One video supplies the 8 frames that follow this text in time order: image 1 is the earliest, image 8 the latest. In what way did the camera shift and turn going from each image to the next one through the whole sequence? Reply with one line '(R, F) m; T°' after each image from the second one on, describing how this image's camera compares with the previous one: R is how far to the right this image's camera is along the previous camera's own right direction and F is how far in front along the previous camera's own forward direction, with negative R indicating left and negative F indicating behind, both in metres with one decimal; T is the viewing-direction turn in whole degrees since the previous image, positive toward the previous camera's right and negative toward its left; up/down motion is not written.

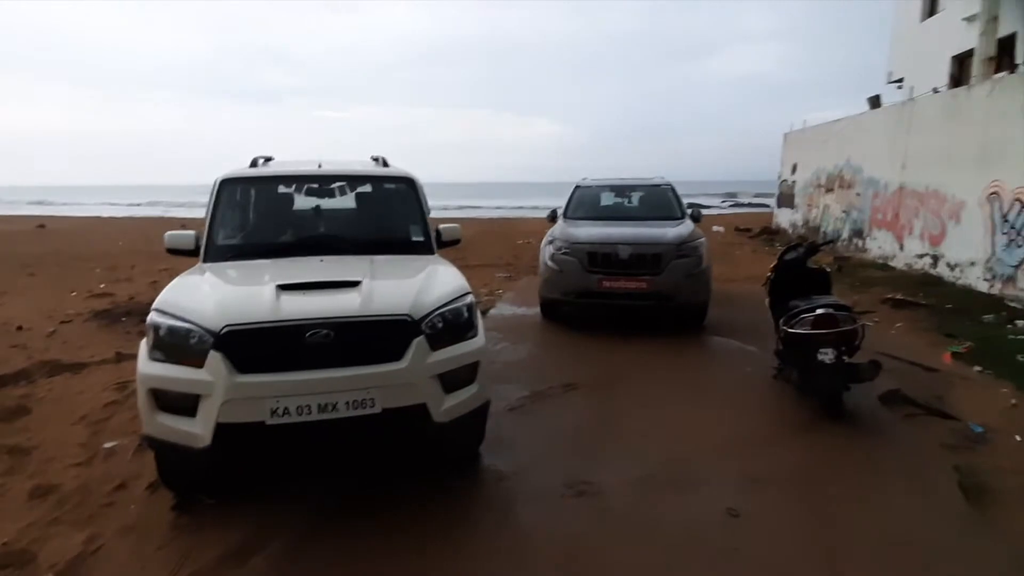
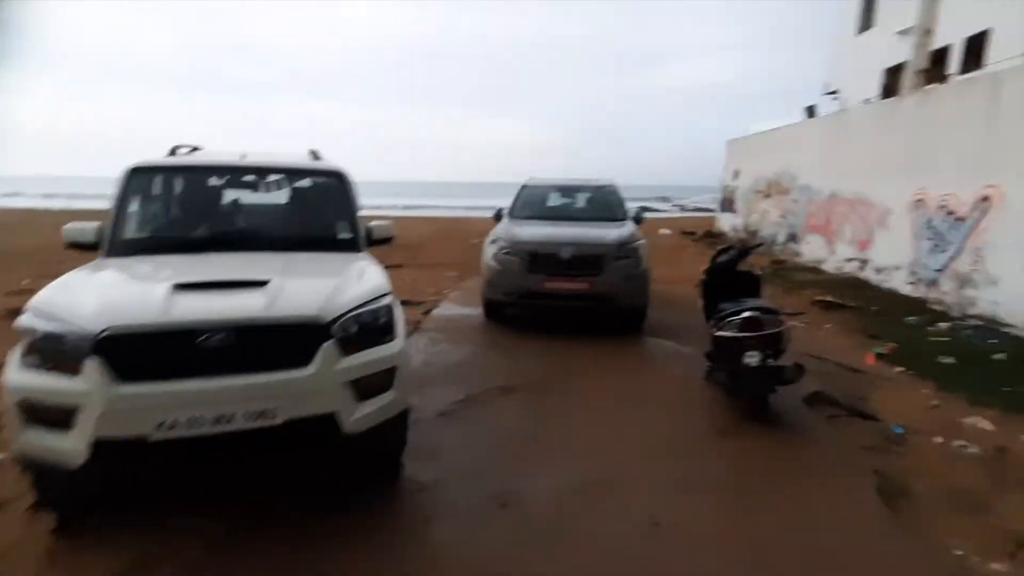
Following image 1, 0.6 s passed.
(+0.2, +0.2) m; +5°
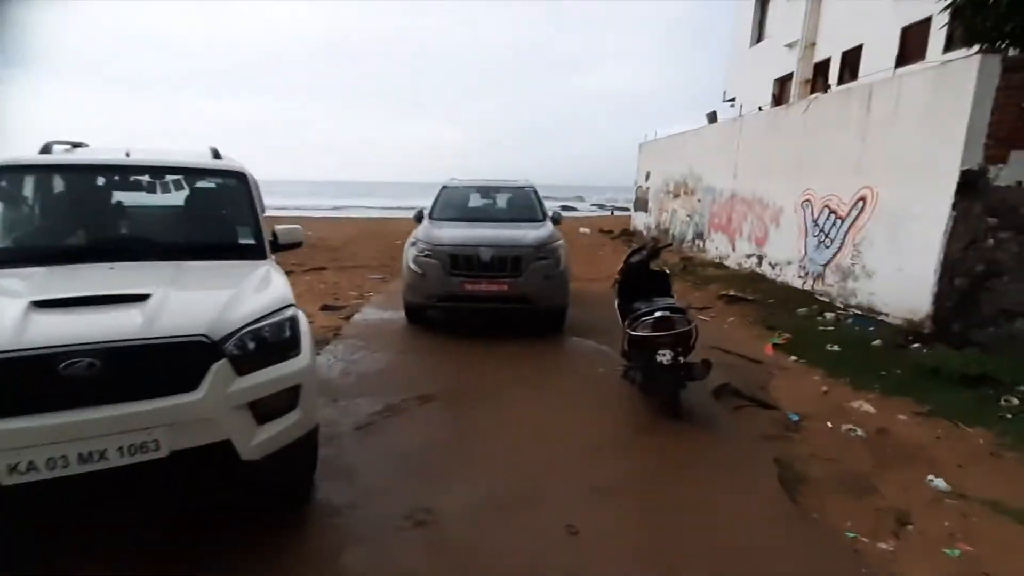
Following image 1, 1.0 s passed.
(+0.1, +0.1) m; +8°
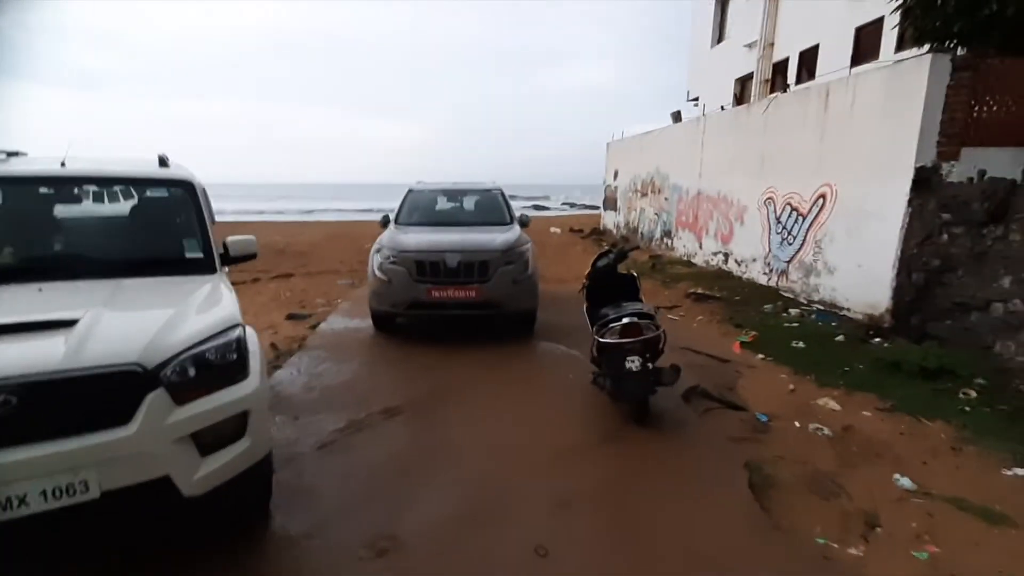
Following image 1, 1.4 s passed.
(+0.1, +0.1) m; +3°
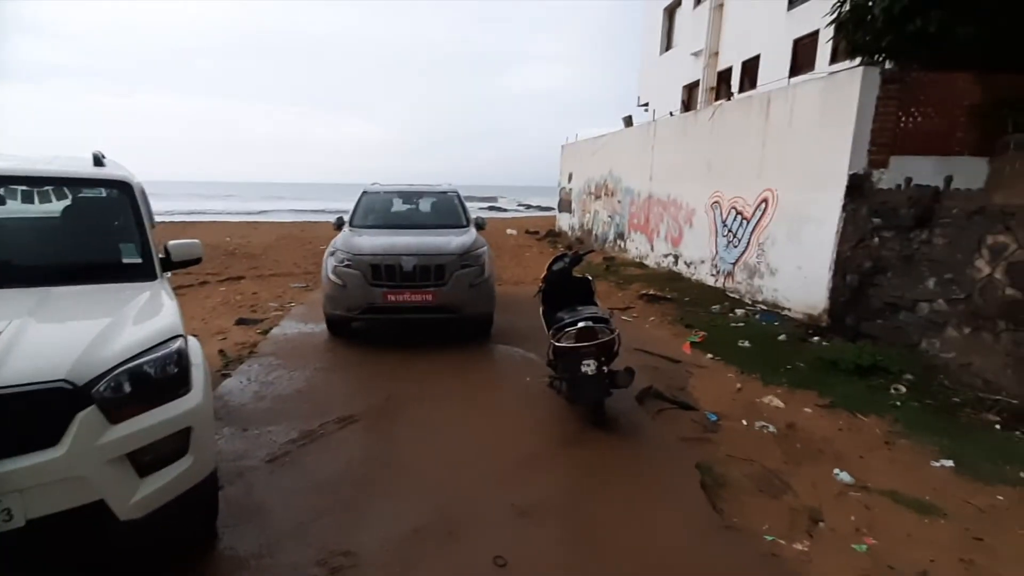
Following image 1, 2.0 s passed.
(0.0, 0.0) m; +5°
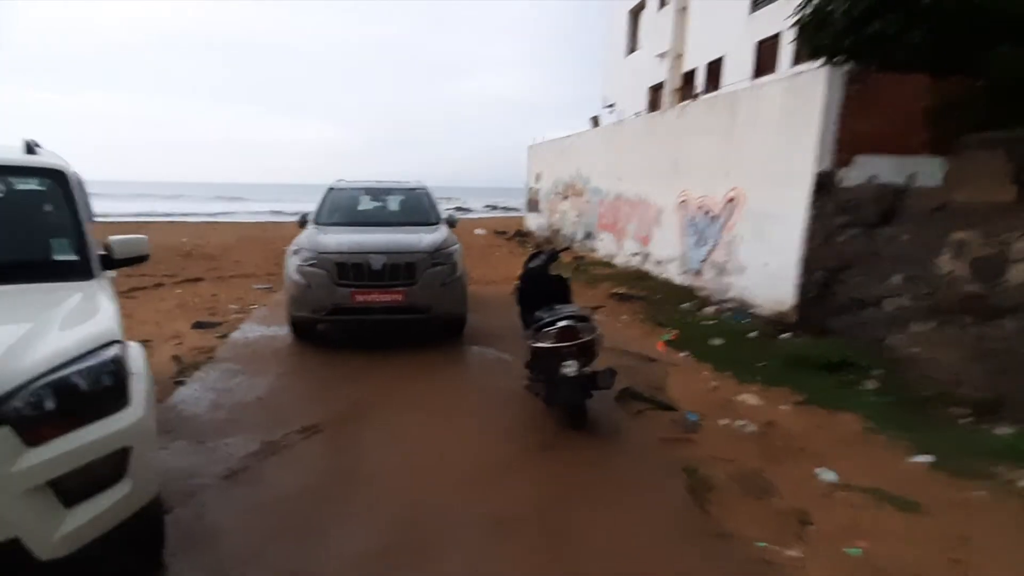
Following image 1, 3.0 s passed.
(-0.1, +0.2) m; +4°
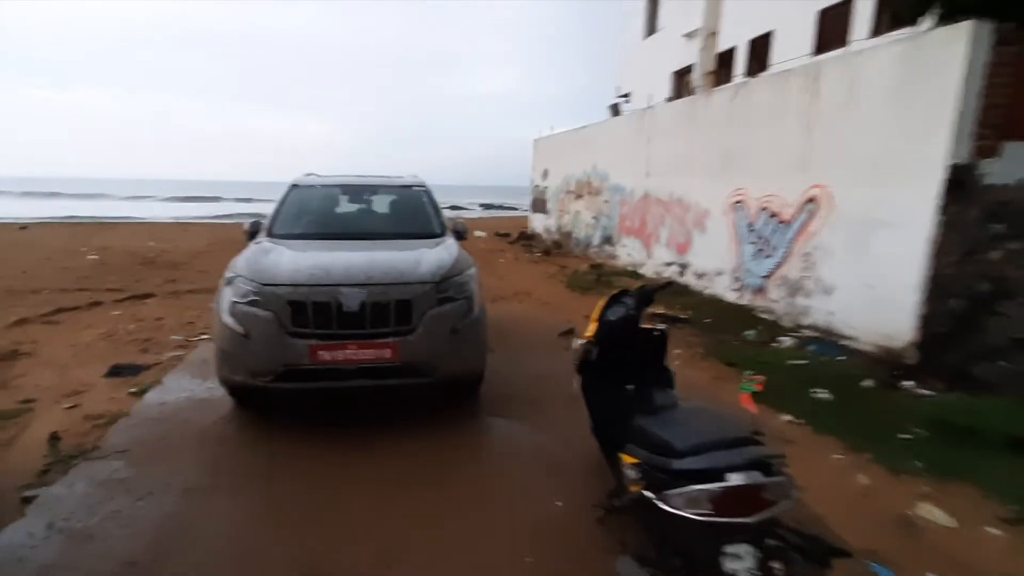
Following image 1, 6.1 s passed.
(-0.4, +2.0) m; +1°
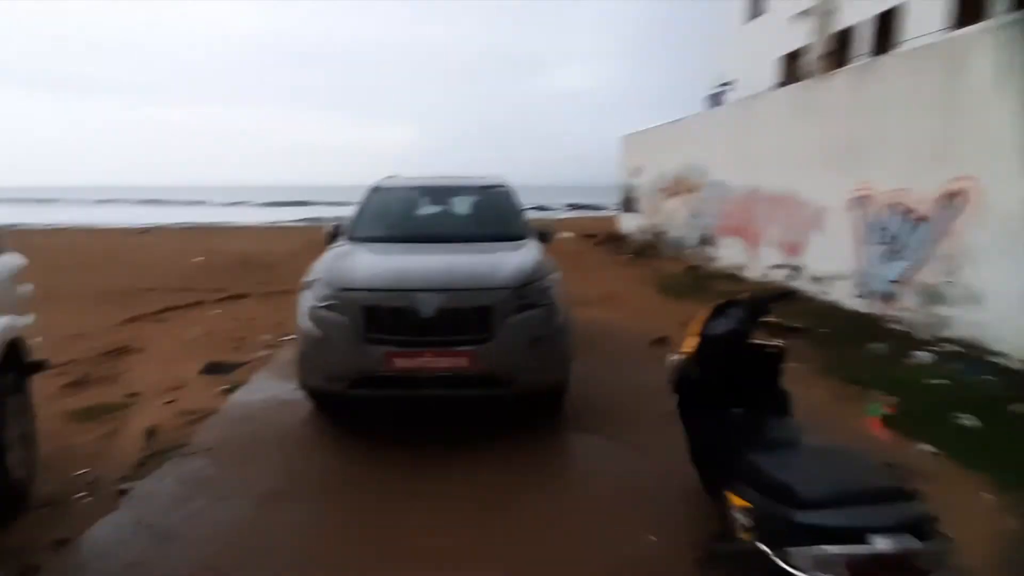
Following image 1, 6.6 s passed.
(0.0, +0.3) m; -9°
